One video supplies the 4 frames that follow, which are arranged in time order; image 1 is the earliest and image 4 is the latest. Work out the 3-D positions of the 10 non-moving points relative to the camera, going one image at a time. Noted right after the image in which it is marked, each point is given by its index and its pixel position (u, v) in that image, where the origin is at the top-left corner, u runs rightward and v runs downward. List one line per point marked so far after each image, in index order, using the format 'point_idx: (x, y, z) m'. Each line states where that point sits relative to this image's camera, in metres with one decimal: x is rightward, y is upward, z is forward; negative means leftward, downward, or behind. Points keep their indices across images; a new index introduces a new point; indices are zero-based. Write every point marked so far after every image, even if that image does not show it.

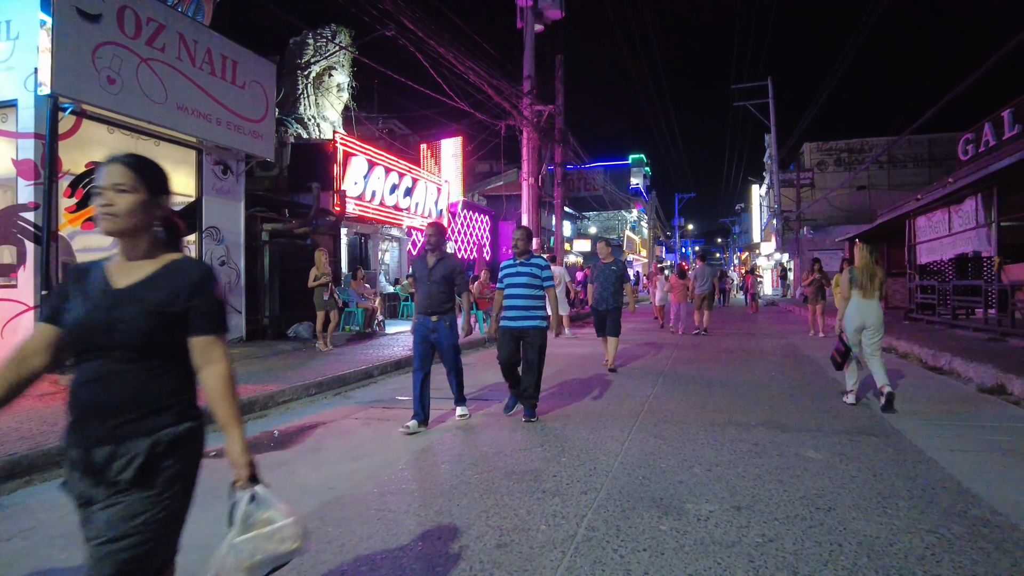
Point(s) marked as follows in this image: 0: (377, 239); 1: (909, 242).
0: (-3.6, +1.3, +18.6) m
1: (+9.4, +1.1, +16.2) m
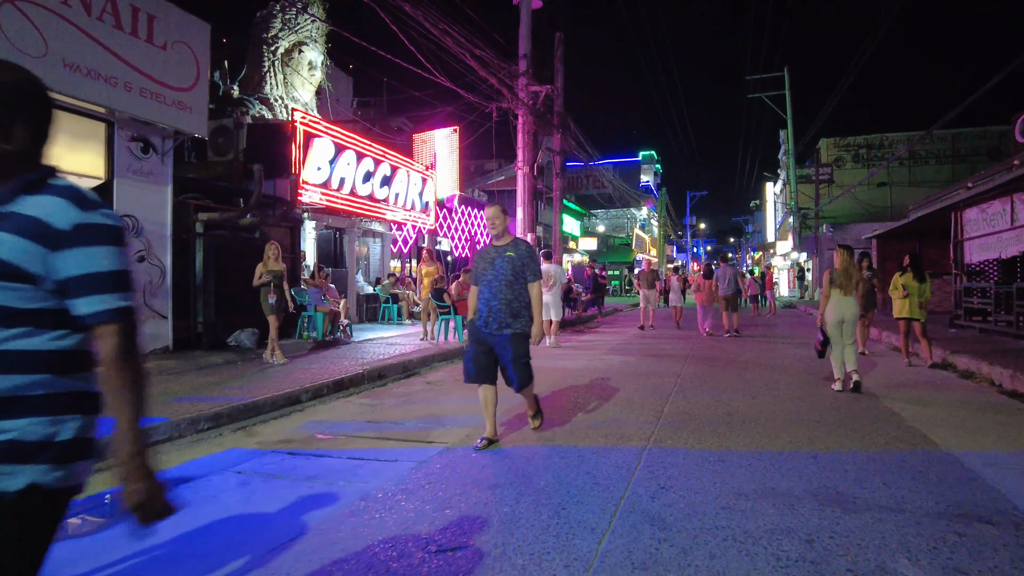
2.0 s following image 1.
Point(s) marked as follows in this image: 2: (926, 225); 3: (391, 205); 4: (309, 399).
0: (-3.8, +1.3, +16.7) m
1: (+9.1, +1.0, +14.1) m
2: (+11.5, +1.8, +19.1) m
3: (-2.8, +2.0, +16.2) m
4: (-2.2, -1.2, +7.4) m
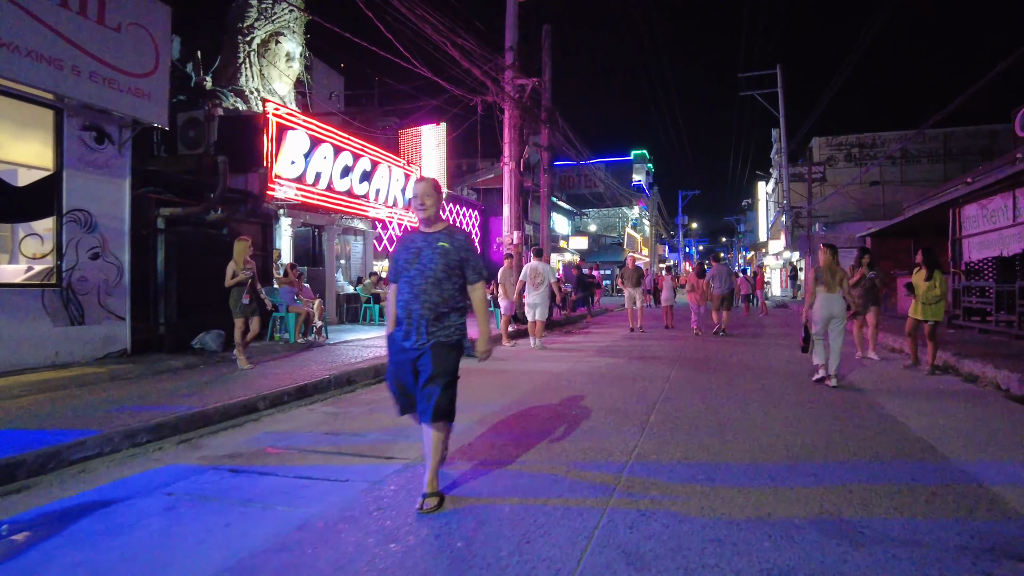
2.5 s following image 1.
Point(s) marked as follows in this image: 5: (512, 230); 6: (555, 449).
0: (-4.2, +1.3, +16.2) m
1: (+8.8, +1.0, +13.7) m
2: (+11.2, +1.8, +18.7) m
3: (-3.2, +2.0, +15.6) m
4: (-2.5, -1.2, +6.9) m
5: (0.0, +1.4, +16.9) m
6: (+0.3, -1.2, +5.1) m
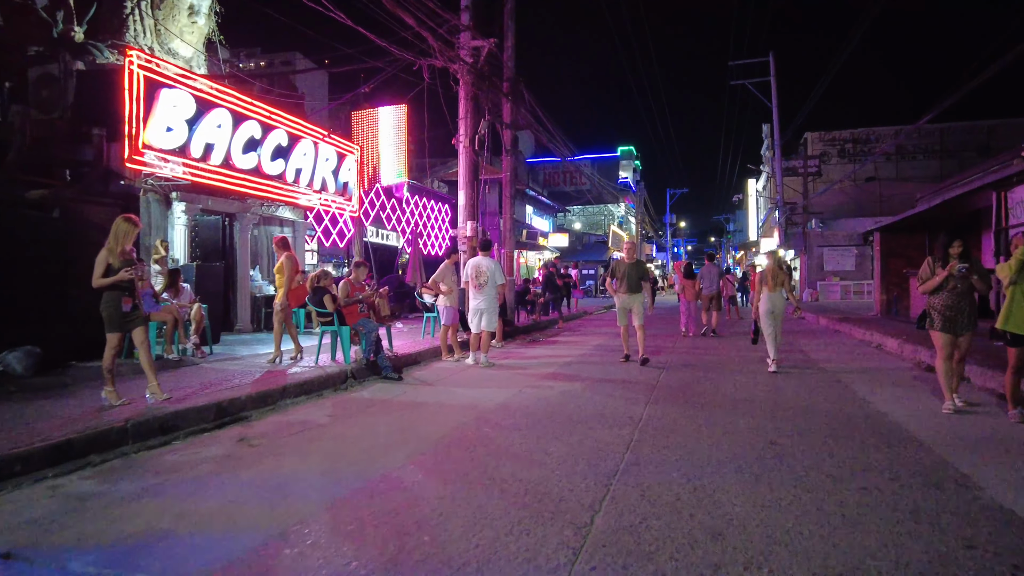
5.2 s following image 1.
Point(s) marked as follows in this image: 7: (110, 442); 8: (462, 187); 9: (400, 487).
0: (-5.2, +1.3, +13.4) m
1: (+7.9, +1.0, +11.2) m
2: (+10.2, +1.7, +16.2) m
3: (-4.1, +2.0, +12.9) m
4: (-3.3, -1.2, +4.2) m
5: (-1.0, +1.4, +14.3) m
6: (-0.5, -1.2, +2.4) m
7: (-3.0, -1.1, +5.1) m
8: (-1.1, +2.2, +14.5) m
9: (-0.7, -1.2, +4.2) m
